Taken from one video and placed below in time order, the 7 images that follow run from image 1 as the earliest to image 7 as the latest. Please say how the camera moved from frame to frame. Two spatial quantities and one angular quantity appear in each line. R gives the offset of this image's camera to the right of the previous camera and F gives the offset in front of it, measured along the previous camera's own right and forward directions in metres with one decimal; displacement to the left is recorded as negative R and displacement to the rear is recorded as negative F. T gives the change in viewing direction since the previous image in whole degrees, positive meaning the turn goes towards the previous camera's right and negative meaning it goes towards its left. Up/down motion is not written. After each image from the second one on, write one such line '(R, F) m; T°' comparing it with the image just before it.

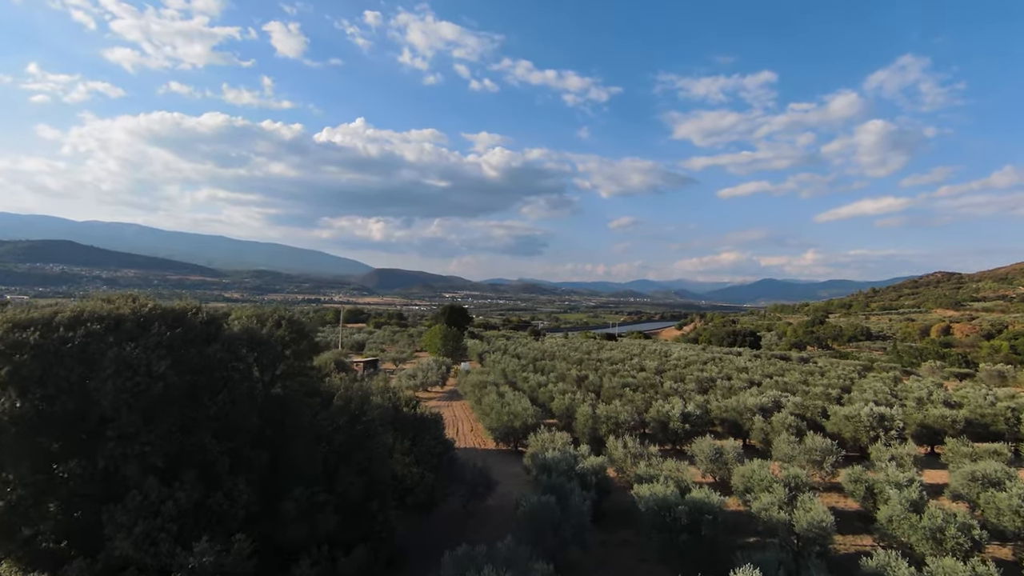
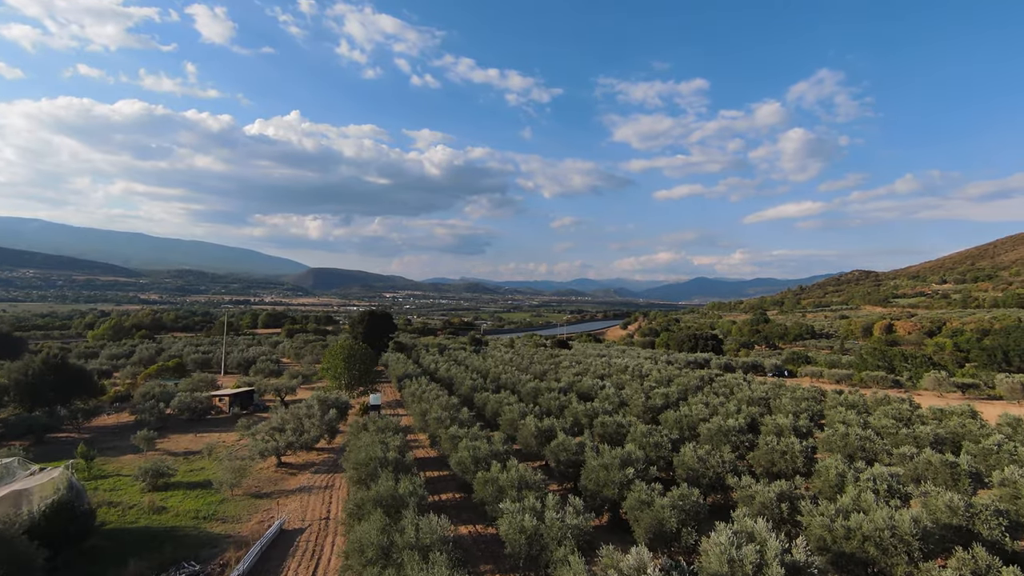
(+0.7, +9.4) m; +6°
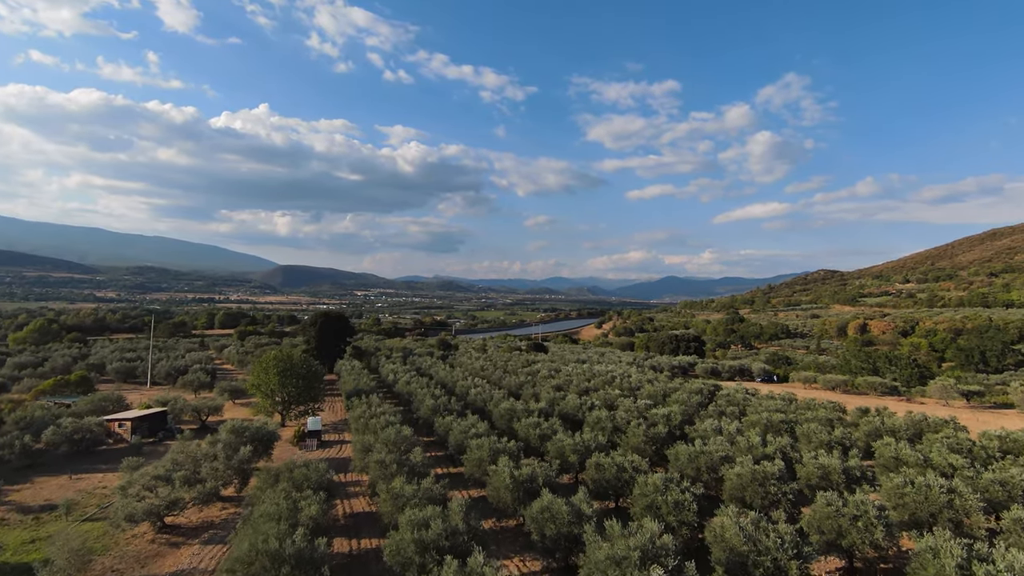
(+0.2, +4.2) m; +3°
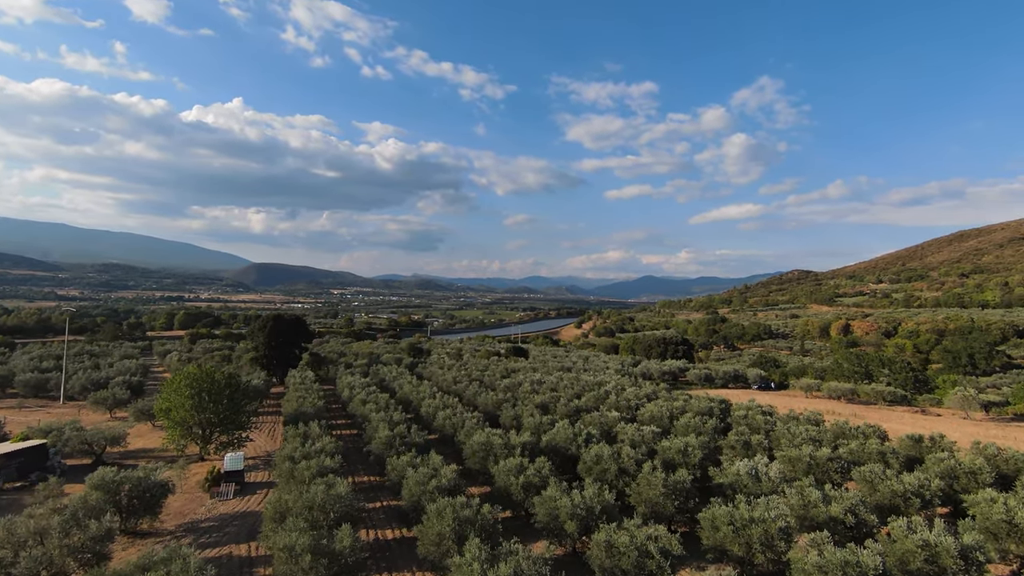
(+0.1, +4.2) m; +2°
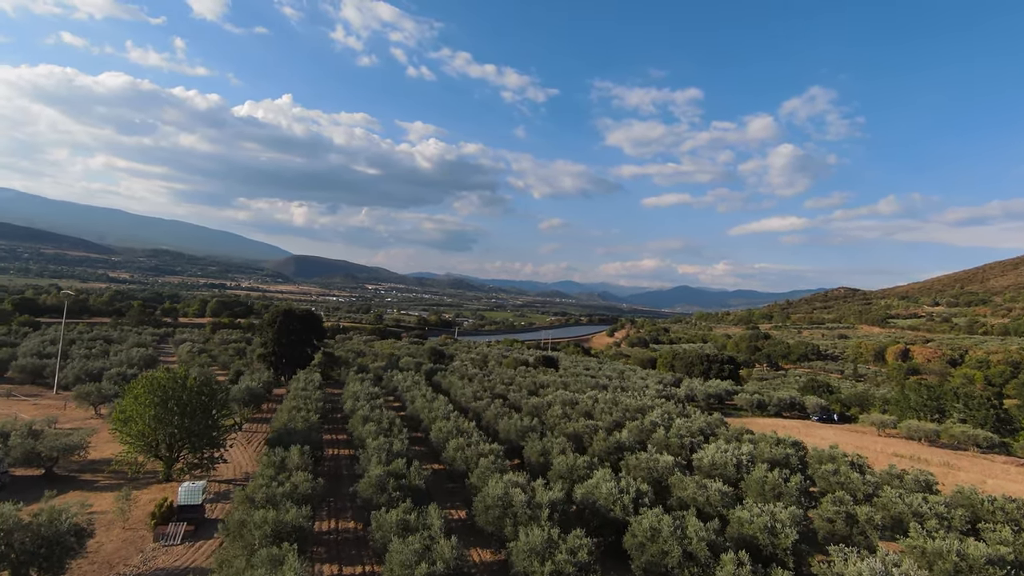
(-0.1, +3.7) m; -4°
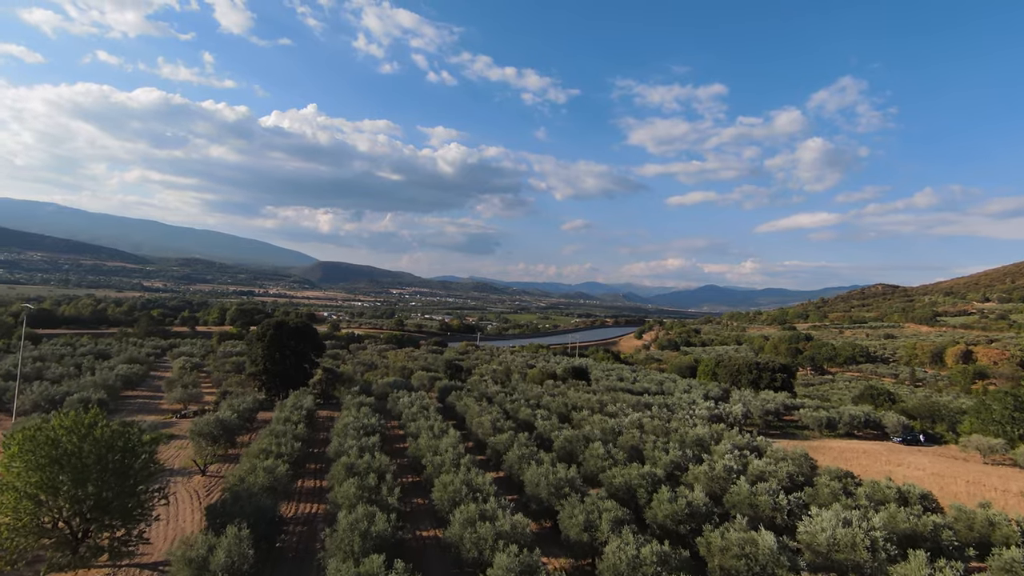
(-0.1, +4.7) m; -3°
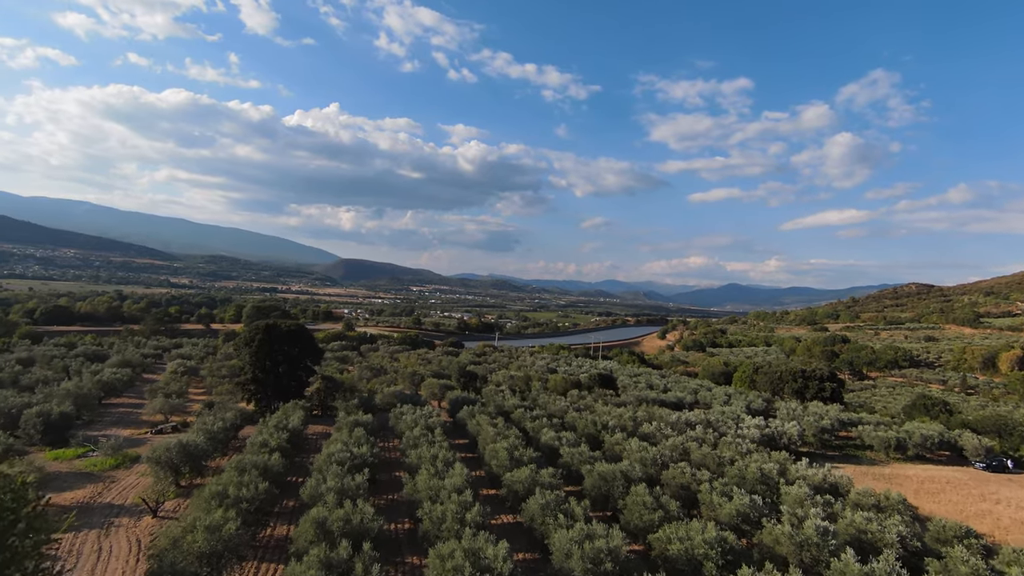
(-0.1, +3.7) m; -2°
